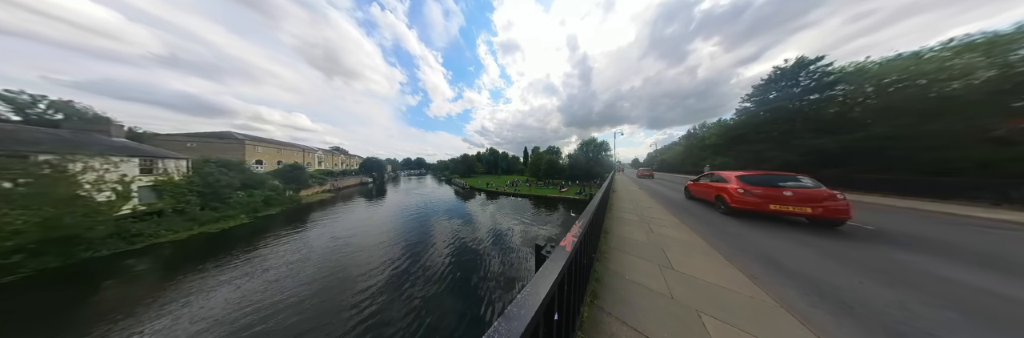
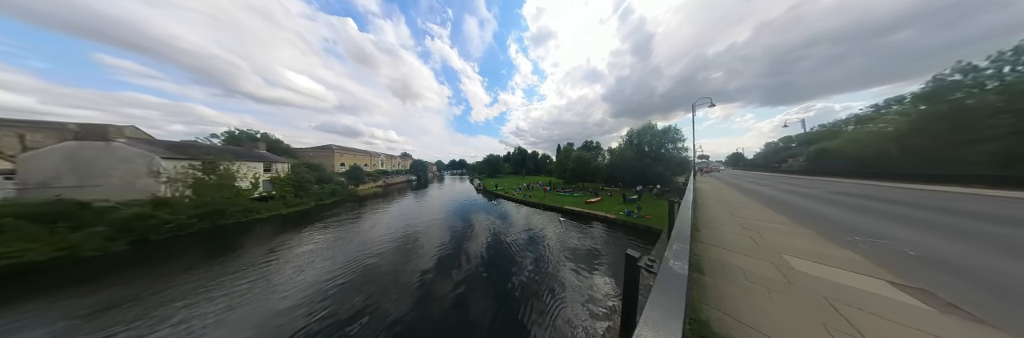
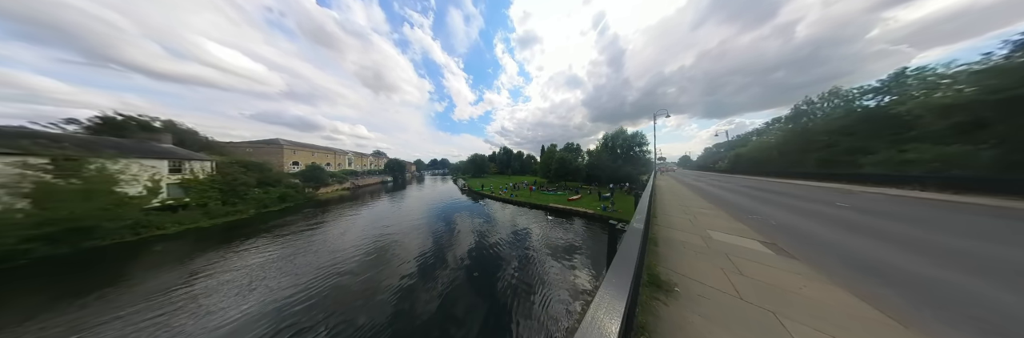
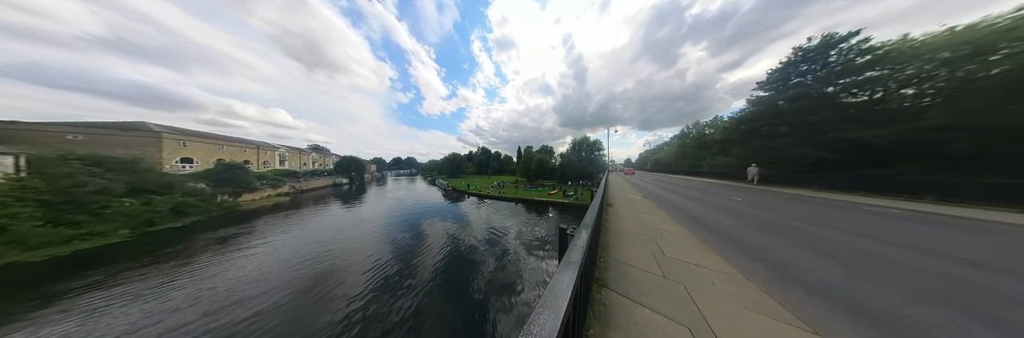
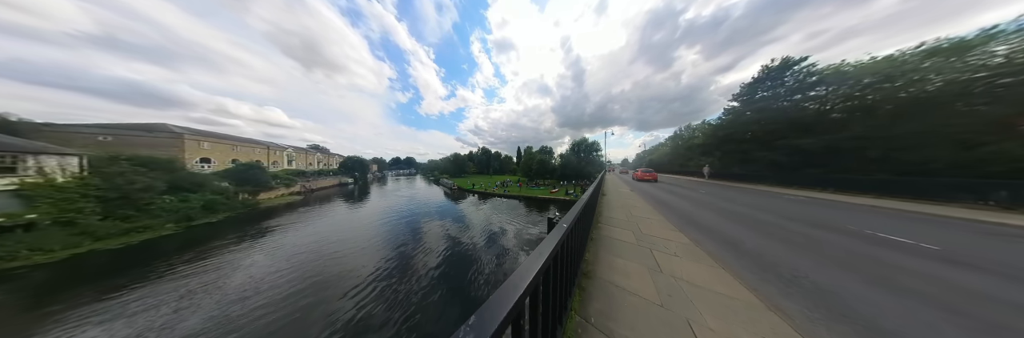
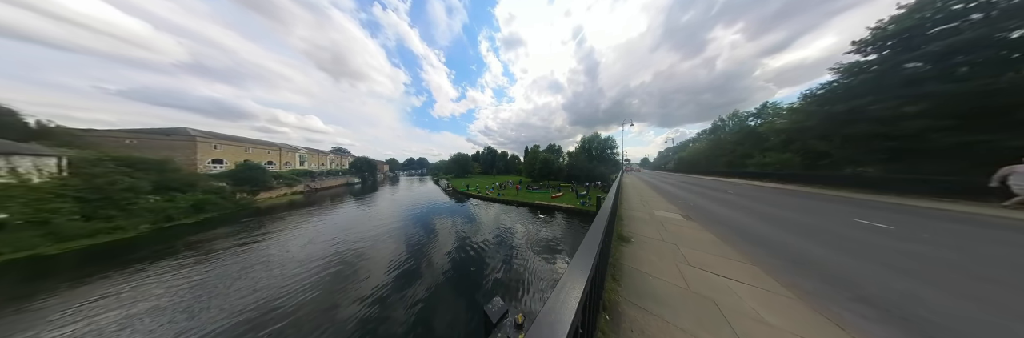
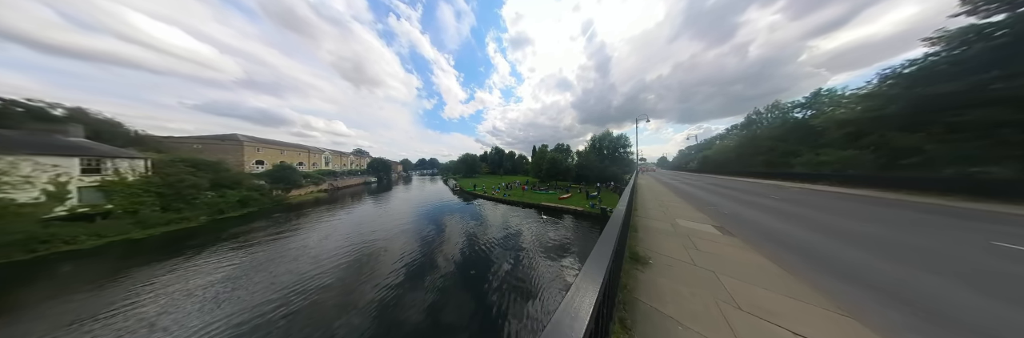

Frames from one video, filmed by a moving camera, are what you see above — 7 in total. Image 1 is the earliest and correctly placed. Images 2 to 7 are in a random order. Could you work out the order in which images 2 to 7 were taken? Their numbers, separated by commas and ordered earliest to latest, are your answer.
5, 4, 6, 7, 3, 2
